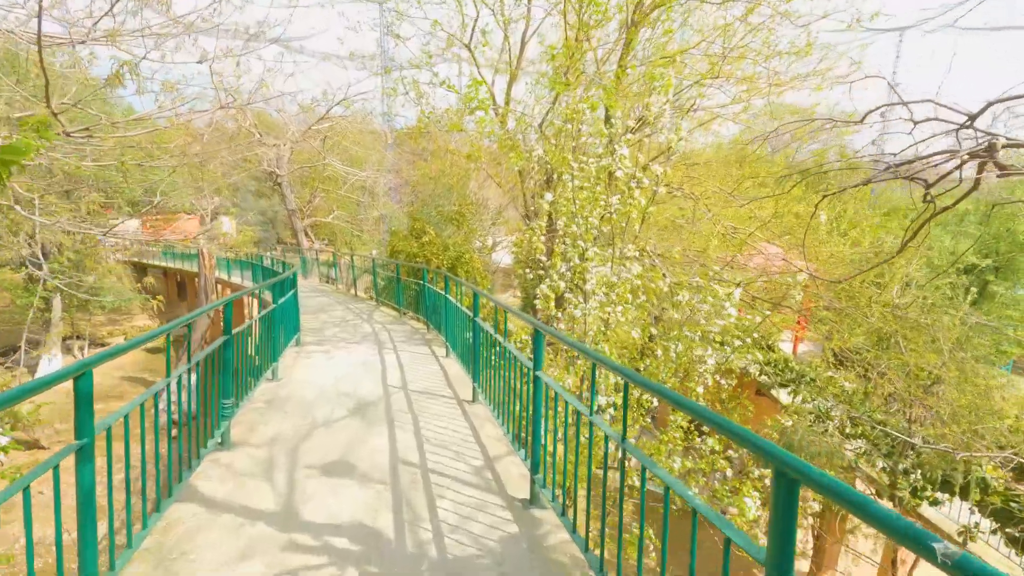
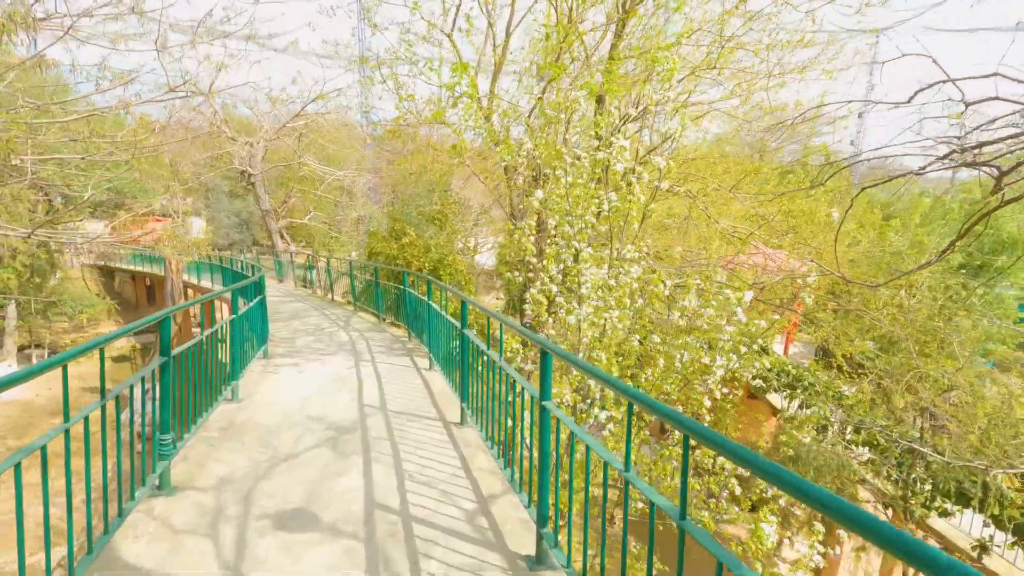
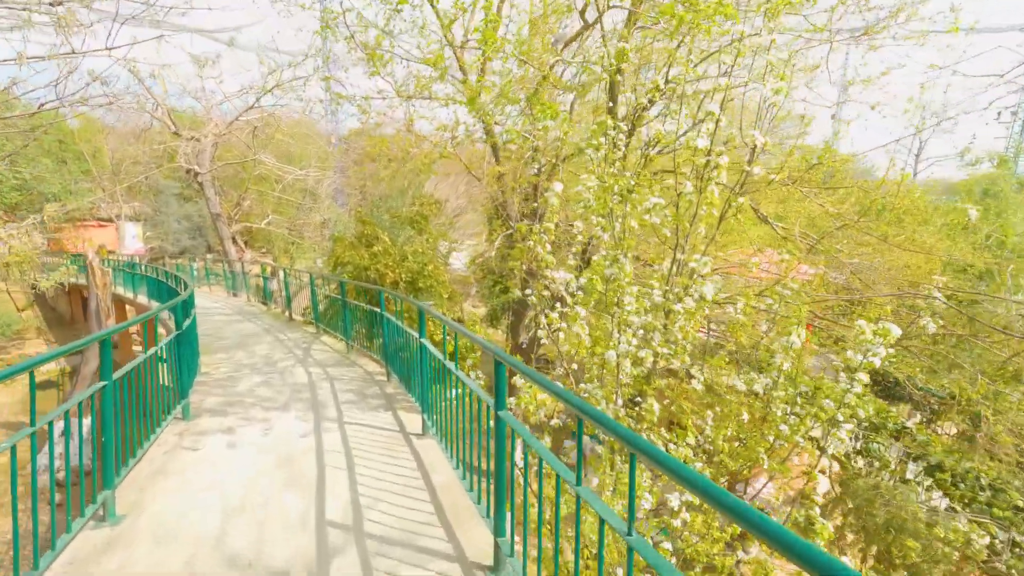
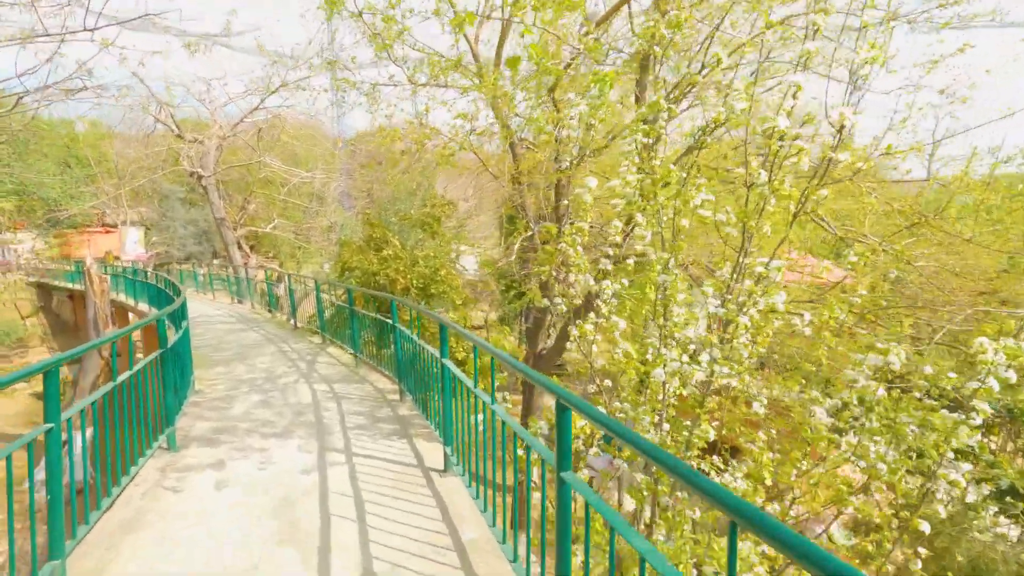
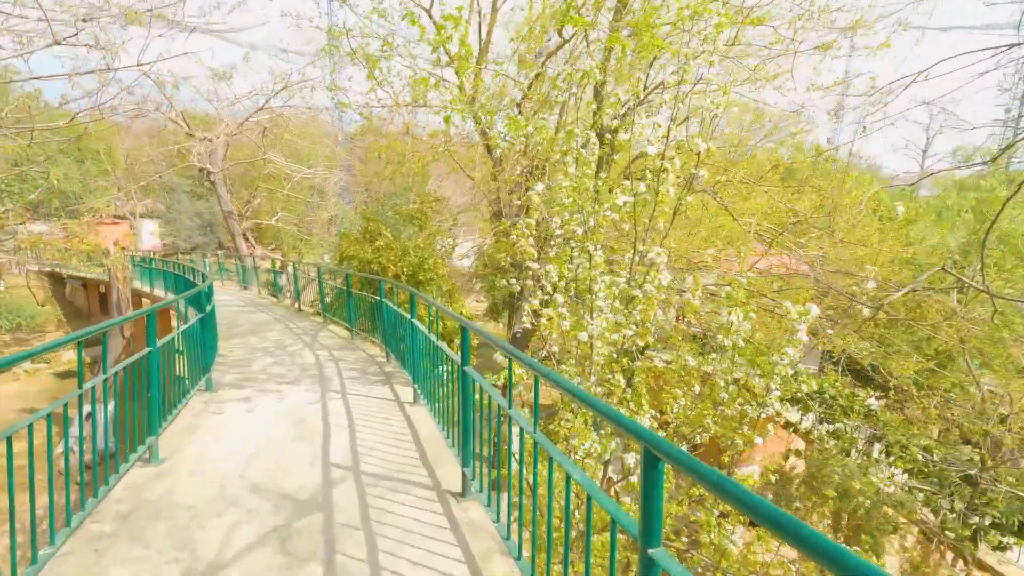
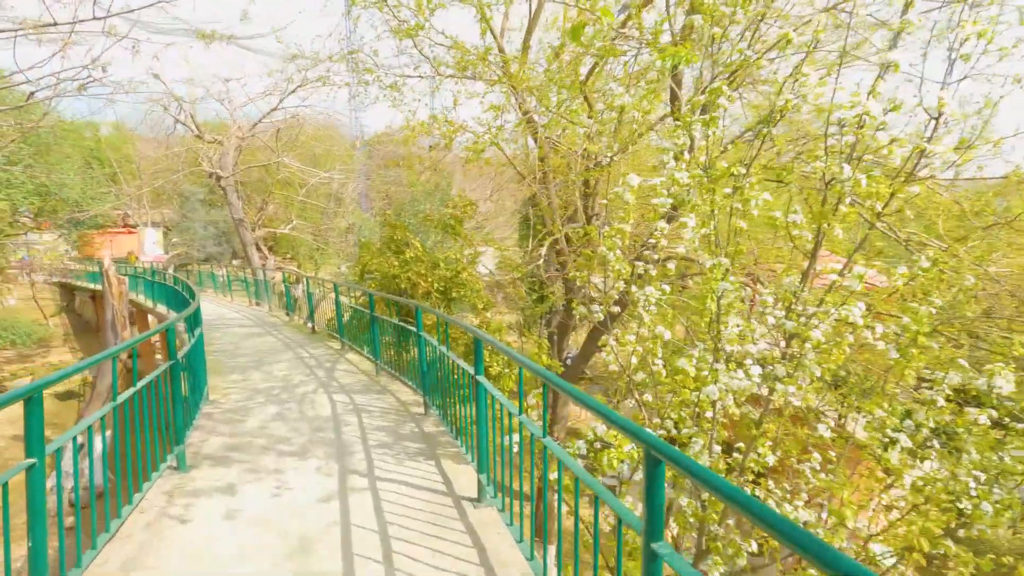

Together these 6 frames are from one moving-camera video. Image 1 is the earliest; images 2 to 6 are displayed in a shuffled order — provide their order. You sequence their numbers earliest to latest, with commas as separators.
2, 5, 3, 4, 6
